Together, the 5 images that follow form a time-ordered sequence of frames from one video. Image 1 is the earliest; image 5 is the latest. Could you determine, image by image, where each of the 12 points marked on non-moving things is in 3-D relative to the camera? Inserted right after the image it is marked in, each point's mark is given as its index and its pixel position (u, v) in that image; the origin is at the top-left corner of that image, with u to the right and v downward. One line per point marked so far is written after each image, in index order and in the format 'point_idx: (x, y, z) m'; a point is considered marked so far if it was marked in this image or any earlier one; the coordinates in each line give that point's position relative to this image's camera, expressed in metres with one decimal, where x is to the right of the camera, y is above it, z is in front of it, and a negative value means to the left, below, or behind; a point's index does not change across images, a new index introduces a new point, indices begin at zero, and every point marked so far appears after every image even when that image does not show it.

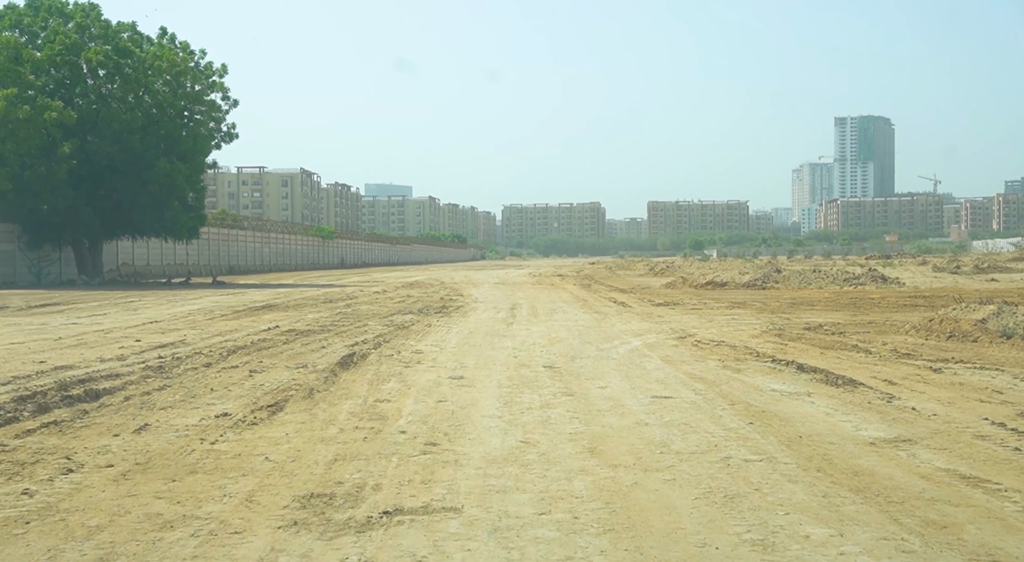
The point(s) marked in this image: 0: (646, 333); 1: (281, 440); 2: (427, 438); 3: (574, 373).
0: (+2.6, -1.0, +18.1) m
1: (-1.8, -1.2, +7.1) m
2: (-0.7, -1.2, +7.3) m
3: (+0.8, -1.2, +11.7) m
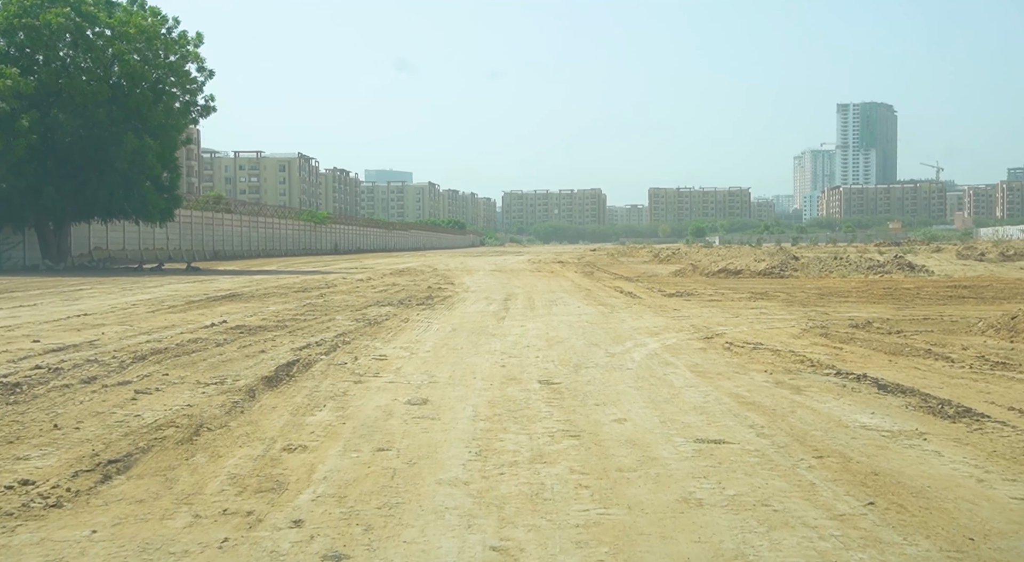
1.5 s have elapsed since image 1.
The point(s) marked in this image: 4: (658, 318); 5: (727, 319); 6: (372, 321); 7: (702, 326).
0: (+2.5, -0.8, +15.0) m
1: (-1.9, -1.2, +4.1) m
2: (-0.8, -1.2, +4.2) m
3: (+0.6, -1.1, +8.7) m
4: (+2.8, -0.7, +17.7) m
5: (+4.1, -0.7, +17.5) m
6: (-2.6, -0.7, +17.1) m
7: (+3.3, -0.8, +16.1) m
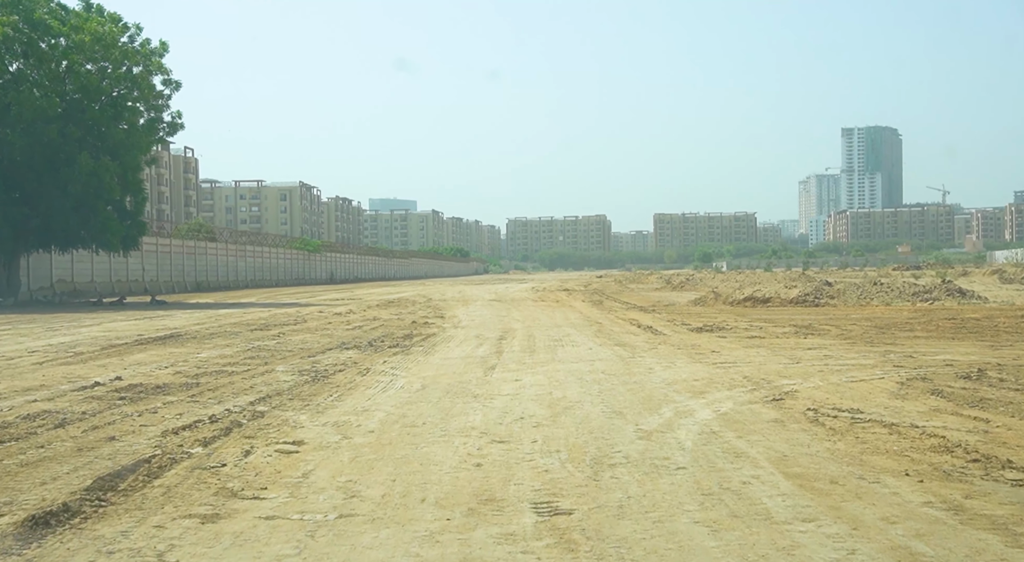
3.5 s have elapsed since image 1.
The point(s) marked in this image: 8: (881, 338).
0: (+2.4, -1.3, +10.9) m
1: (-2.1, -1.4, 0.0) m
2: (-1.0, -1.4, +0.1) m
3: (+0.5, -1.4, +4.6) m
4: (+2.7, -1.3, +13.6) m
5: (+4.0, -1.2, +13.3) m
6: (-2.7, -1.3, +13.0) m
7: (+3.2, -1.3, +11.9) m
8: (+7.6, -1.2, +18.9) m
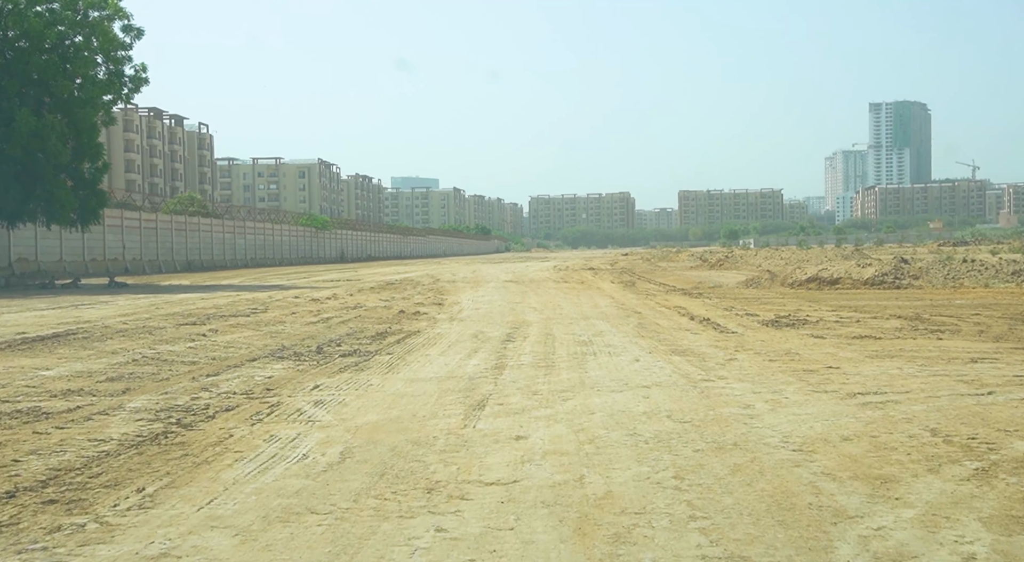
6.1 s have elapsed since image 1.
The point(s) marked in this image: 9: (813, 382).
0: (+2.3, -1.2, +5.4) m
1: (-2.4, -1.5, -5.4) m
2: (-1.3, -1.5, -5.3) m
3: (+0.3, -1.4, -0.8) m
4: (+2.7, -1.1, +8.1) m
5: (+4.0, -1.0, +7.8) m
6: (-2.7, -1.1, +7.7) m
7: (+3.2, -1.1, +6.4) m
8: (+7.7, -0.8, +13.3) m
9: (+3.0, -1.0, +9.2) m
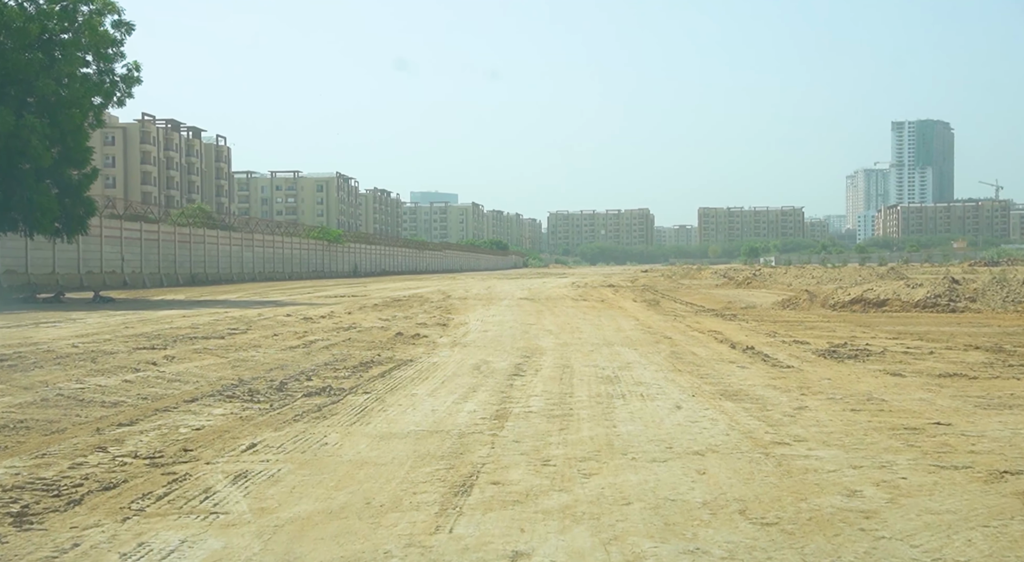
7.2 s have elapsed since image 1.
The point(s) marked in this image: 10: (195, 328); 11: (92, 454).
0: (+2.3, -1.3, +3.0) m
1: (-2.7, -1.4, -7.8) m
2: (-1.6, -1.4, -7.7) m
3: (+0.1, -1.4, -3.3) m
4: (+2.7, -1.2, +5.6) m
5: (+4.0, -1.2, +5.3) m
6: (-2.7, -1.3, +5.3) m
7: (+3.1, -1.3, +4.0) m
8: (+7.8, -1.1, +10.7) m
9: (+3.0, -1.2, +6.7) m
10: (-6.3, -0.9, +18.3) m
11: (-3.0, -1.2, +6.8) m
